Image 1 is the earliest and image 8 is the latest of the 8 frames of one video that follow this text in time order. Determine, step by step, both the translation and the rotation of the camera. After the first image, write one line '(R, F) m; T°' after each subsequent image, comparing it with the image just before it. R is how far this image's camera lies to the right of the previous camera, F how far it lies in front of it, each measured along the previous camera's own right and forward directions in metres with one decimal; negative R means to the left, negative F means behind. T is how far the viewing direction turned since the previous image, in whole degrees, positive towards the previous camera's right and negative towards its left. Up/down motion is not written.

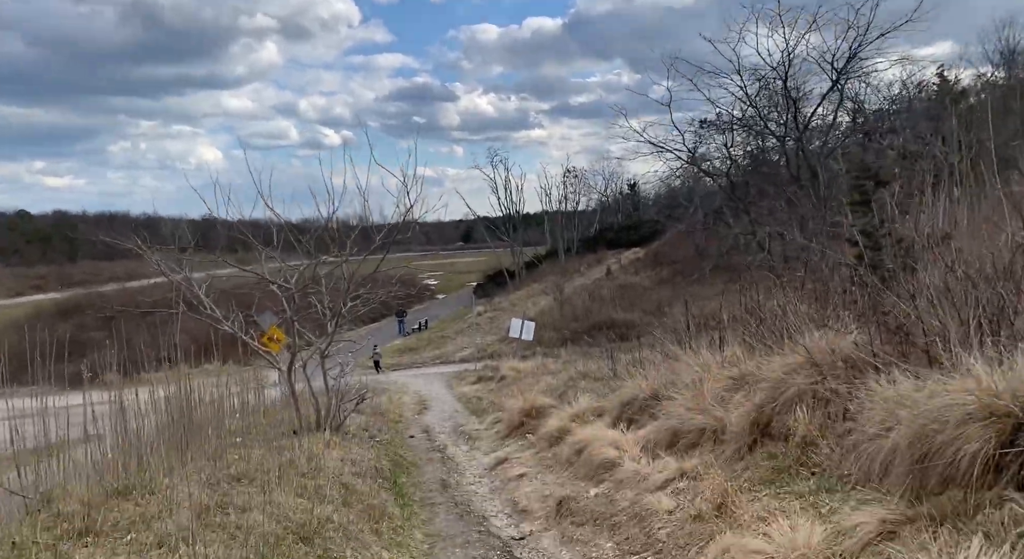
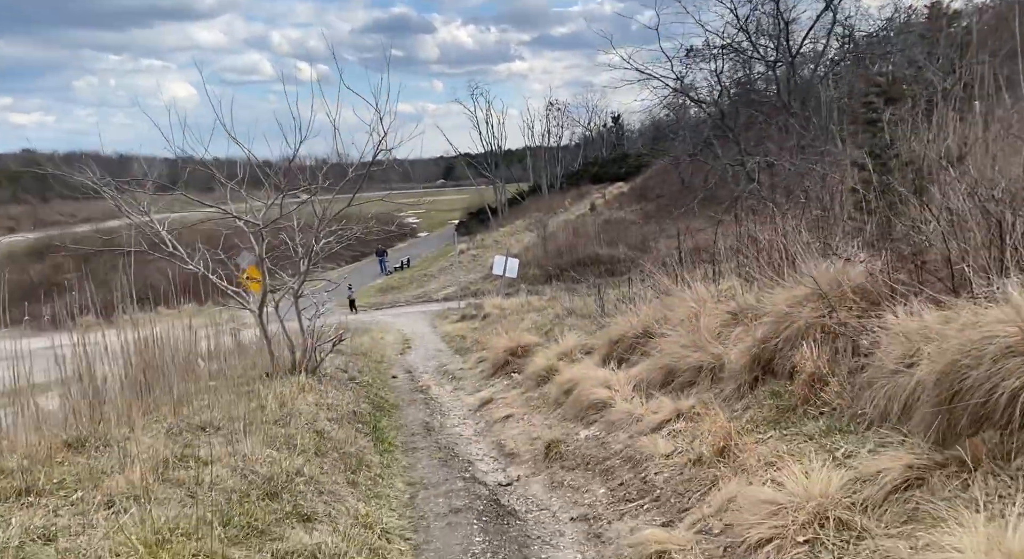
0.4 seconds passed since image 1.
(0.0, +0.6) m; +1°
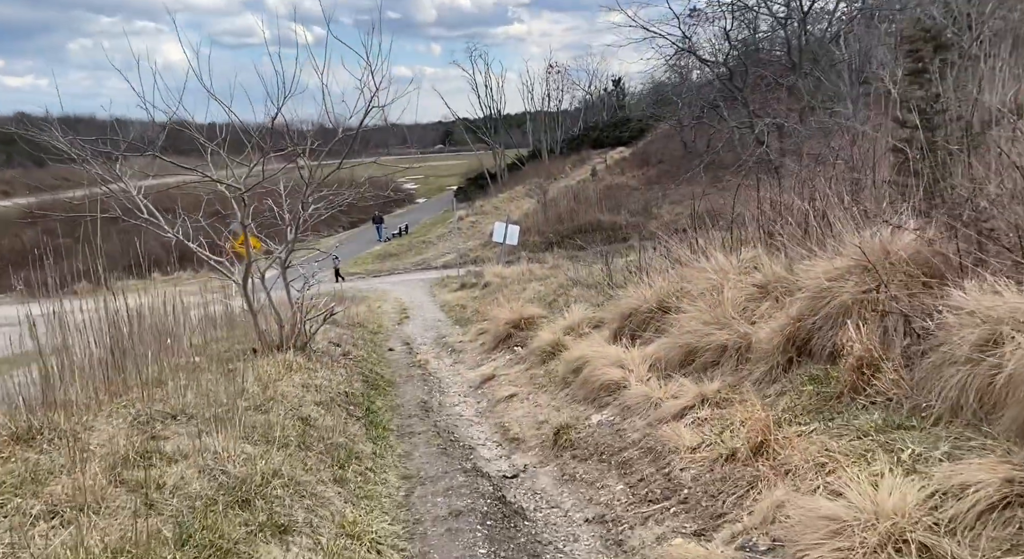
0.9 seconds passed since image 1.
(0.0, +0.7) m; 0°
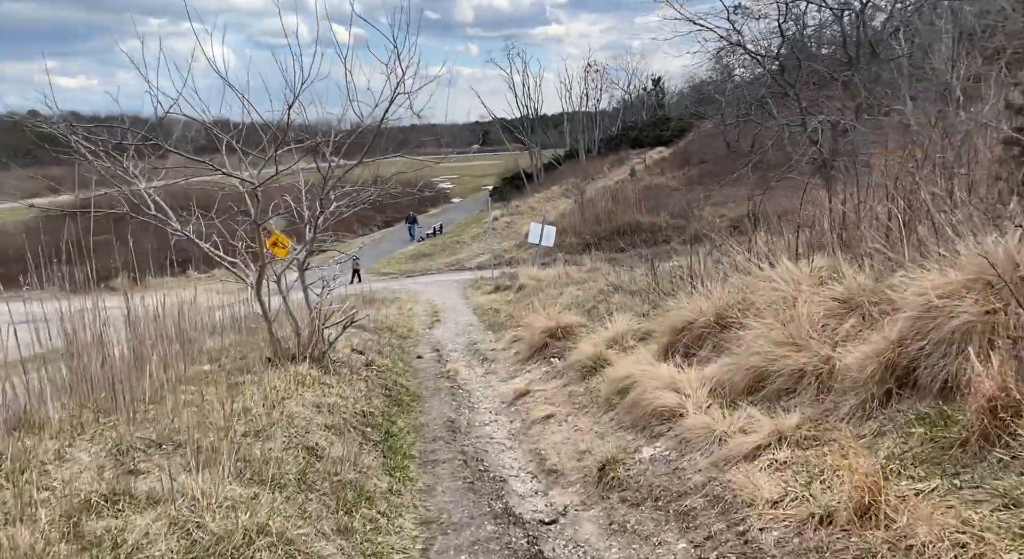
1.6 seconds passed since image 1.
(0.0, +1.0) m; -2°
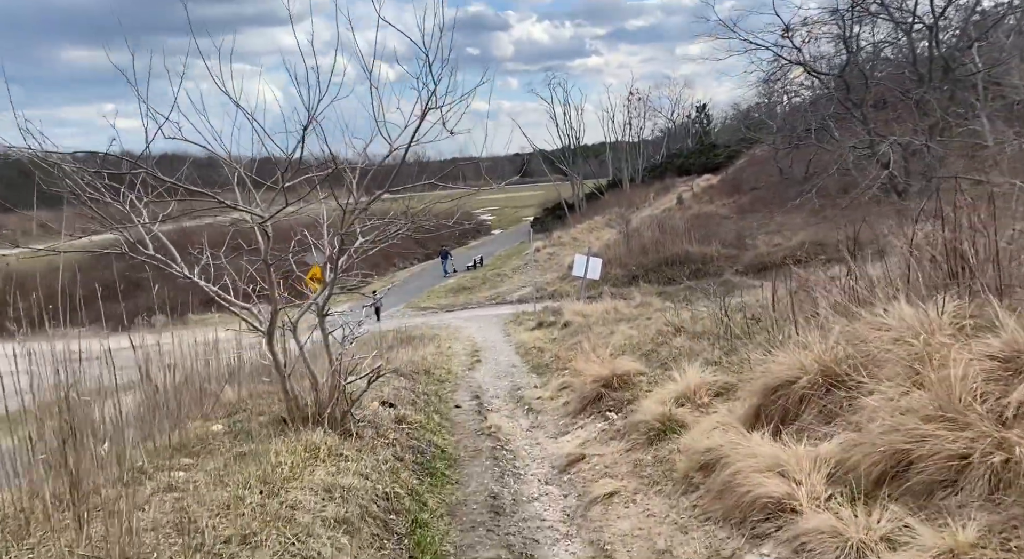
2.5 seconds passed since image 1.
(-0.1, +1.4) m; -3°
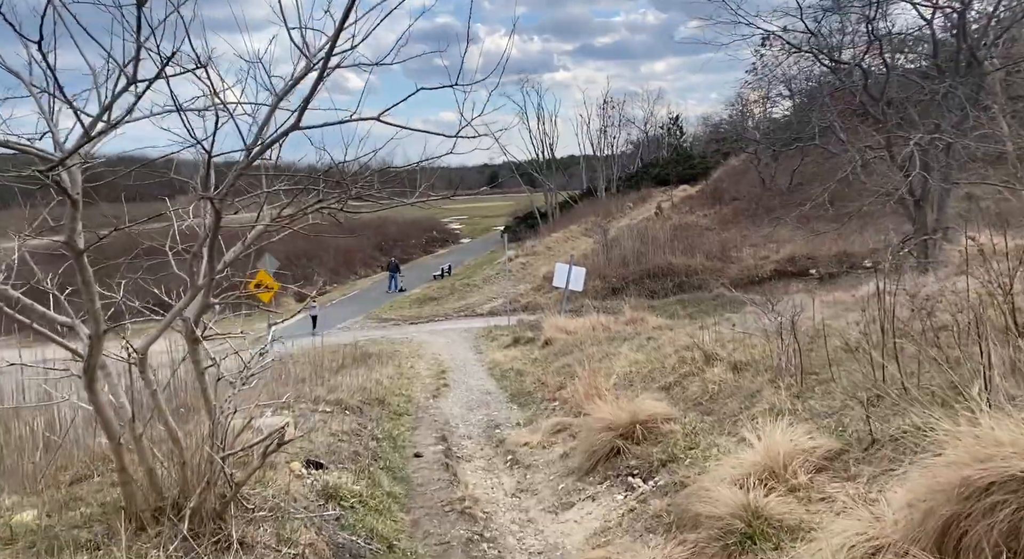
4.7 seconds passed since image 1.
(-0.1, +3.0) m; +2°
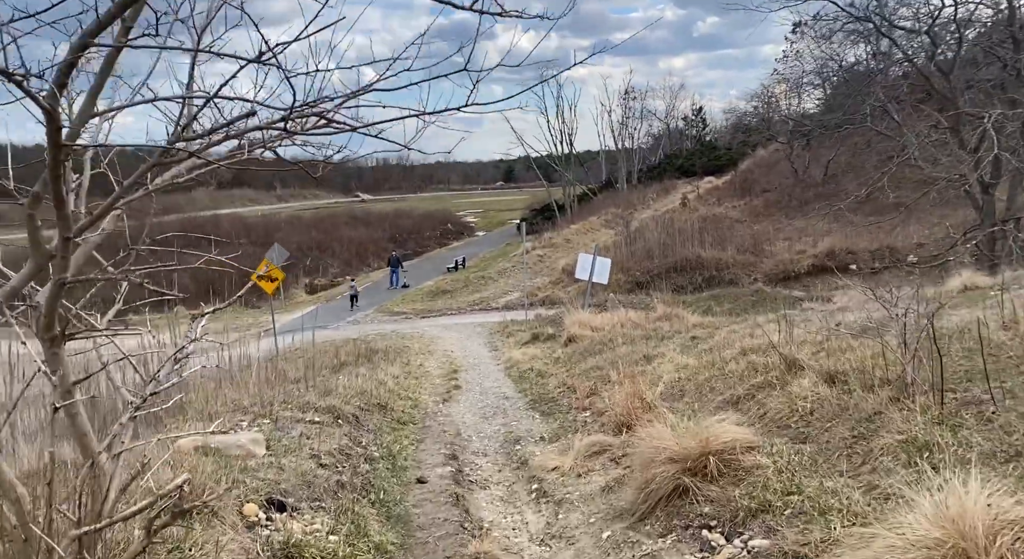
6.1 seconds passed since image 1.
(-0.1, +1.9) m; -1°
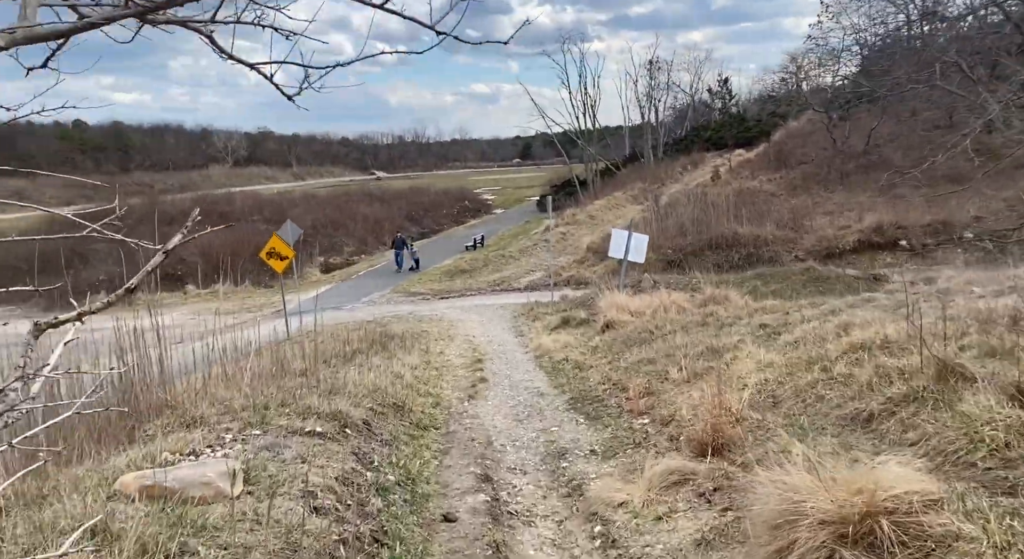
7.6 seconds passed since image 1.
(-0.3, +1.9) m; -1°
